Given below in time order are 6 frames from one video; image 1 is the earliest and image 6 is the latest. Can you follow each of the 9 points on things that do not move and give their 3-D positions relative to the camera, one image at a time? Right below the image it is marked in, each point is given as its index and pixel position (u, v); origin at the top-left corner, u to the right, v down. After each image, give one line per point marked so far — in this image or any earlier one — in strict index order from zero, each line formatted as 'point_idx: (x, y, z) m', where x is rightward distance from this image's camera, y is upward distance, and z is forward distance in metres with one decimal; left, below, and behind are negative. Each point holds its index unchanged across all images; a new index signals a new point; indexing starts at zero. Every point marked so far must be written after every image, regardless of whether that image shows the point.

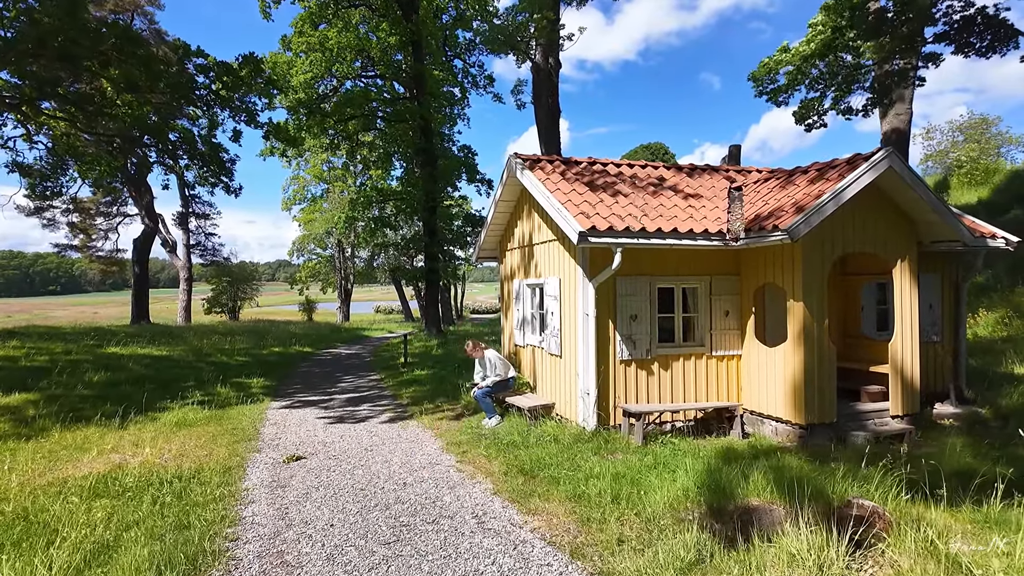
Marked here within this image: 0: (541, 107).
0: (+0.9, +5.8, +19.0) m
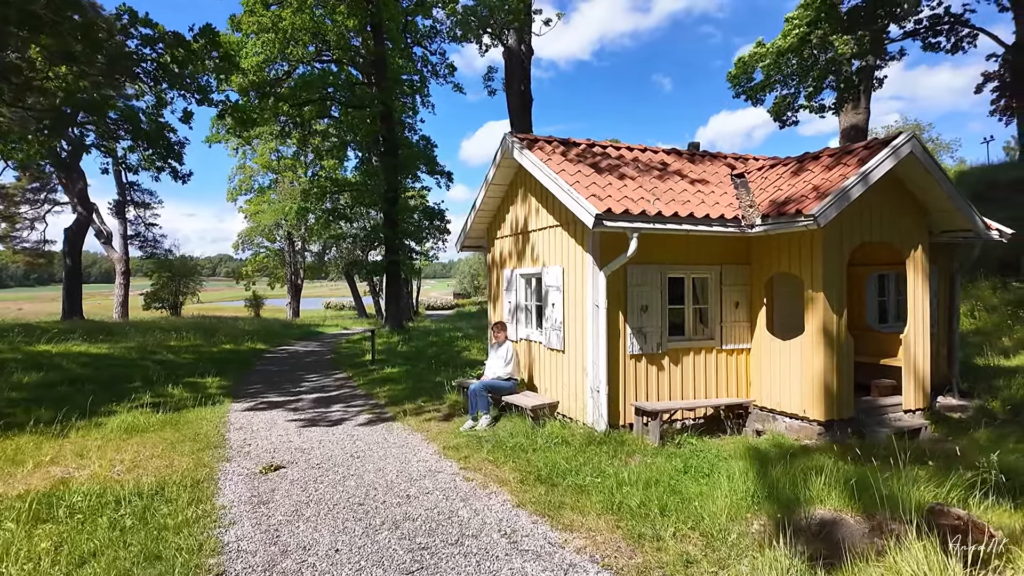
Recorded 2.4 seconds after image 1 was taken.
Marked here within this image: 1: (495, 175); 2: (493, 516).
0: (0.0, +6.0, +18.4) m
1: (-0.2, +1.6, +8.8) m
2: (-0.1, -1.8, +4.7) m
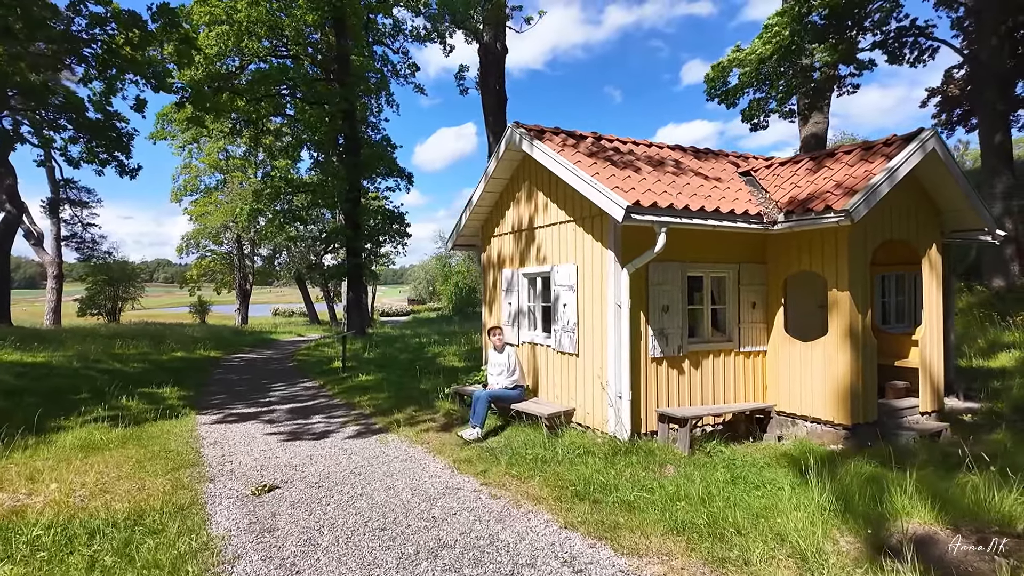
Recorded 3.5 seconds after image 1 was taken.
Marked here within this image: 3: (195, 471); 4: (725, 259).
0: (-0.7, +5.9, +17.9) m
1: (-0.2, +1.6, +8.3) m
2: (+0.2, -1.8, +4.2) m
3: (-3.3, -1.9, +6.3) m
4: (+2.6, +0.3, +7.2) m
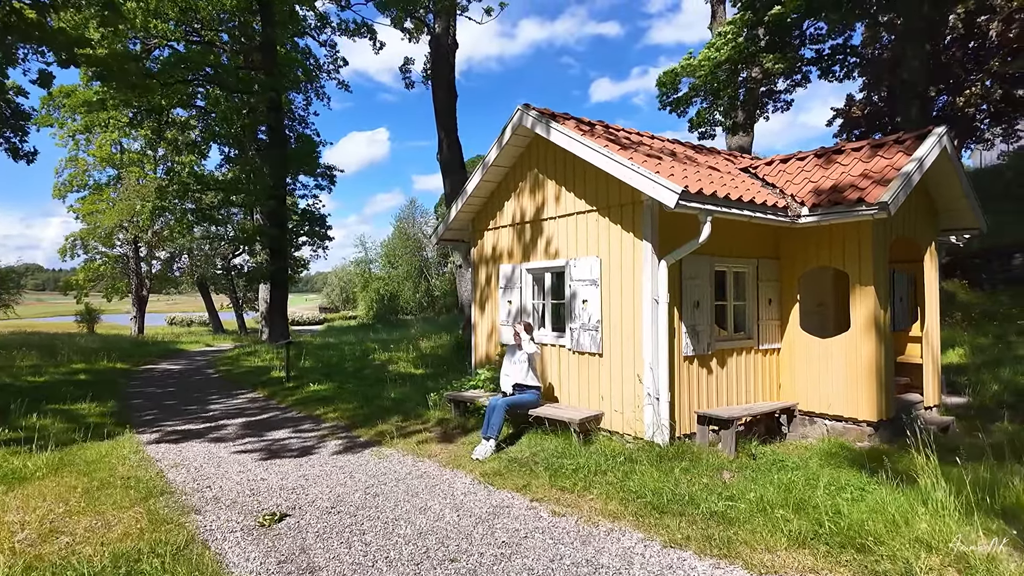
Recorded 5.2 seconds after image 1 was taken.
0: (-2.1, +5.8, +17.2) m
1: (-0.2, +1.7, +7.6) m
2: (+0.8, -1.7, +3.6) m
3: (-3.0, -1.8, +5.2) m
4: (+2.7, +0.4, +7.0) m
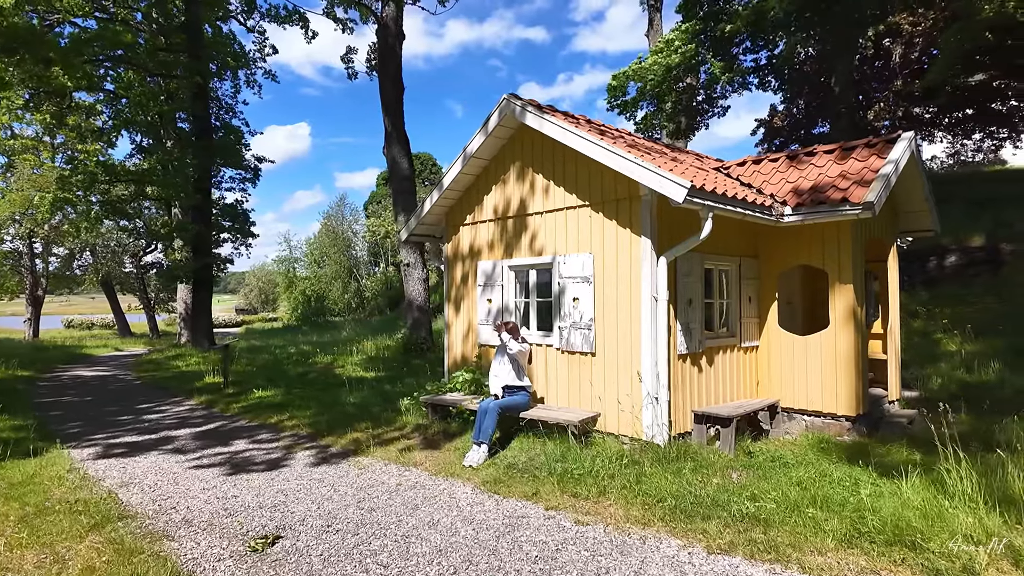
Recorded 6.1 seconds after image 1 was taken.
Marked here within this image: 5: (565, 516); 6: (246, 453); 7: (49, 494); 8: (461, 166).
0: (-3.4, +5.8, +16.5) m
1: (-0.4, +1.7, +7.3) m
2: (+1.1, -1.6, +3.4) m
3: (-2.9, -1.8, +4.5) m
4: (+2.6, +0.4, +7.0) m
5: (+0.4, -1.7, +4.4) m
6: (-3.1, -1.9, +7.0) m
7: (-4.2, -1.8, +5.4) m
8: (-0.6, +1.5, +7.4) m
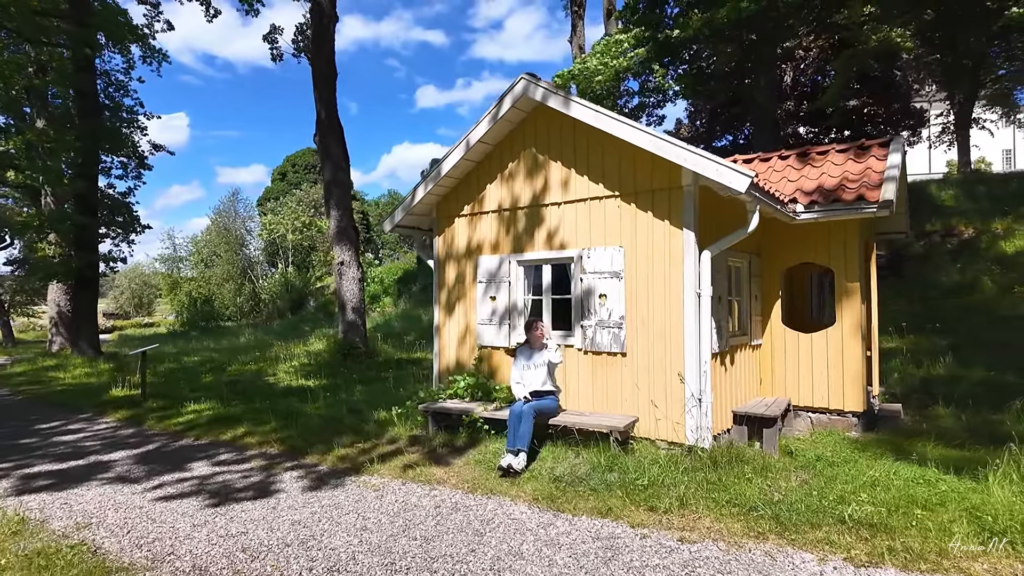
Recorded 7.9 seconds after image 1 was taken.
0: (-4.8, +5.8, +15.3) m
1: (-0.3, +1.8, +6.7) m
2: (+1.9, -1.6, +3.1) m
3: (-2.2, -1.7, +3.5) m
4: (+2.7, +0.4, +6.9) m
5: (+1.0, -1.6, +4.0) m
6: (-2.9, -1.9, +5.9) m
7: (-3.7, -1.8, +4.1) m
8: (-0.5, +1.5, +6.8) m
